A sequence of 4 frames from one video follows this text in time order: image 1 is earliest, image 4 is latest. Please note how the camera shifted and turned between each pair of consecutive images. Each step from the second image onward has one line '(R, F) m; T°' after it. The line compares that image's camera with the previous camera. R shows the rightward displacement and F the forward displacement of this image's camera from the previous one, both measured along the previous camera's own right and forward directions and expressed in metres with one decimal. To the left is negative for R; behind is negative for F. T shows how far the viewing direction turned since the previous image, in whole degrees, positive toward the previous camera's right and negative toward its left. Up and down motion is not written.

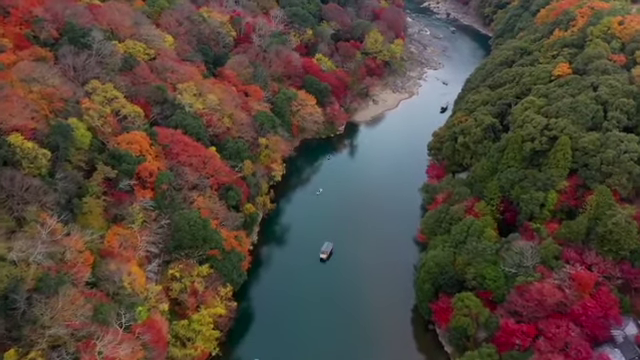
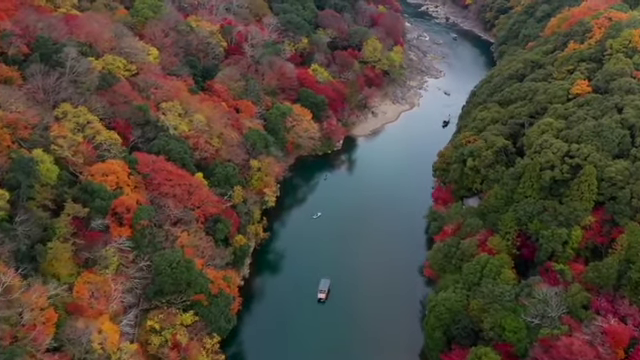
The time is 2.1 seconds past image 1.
(-0.2, +3.3) m; +1°
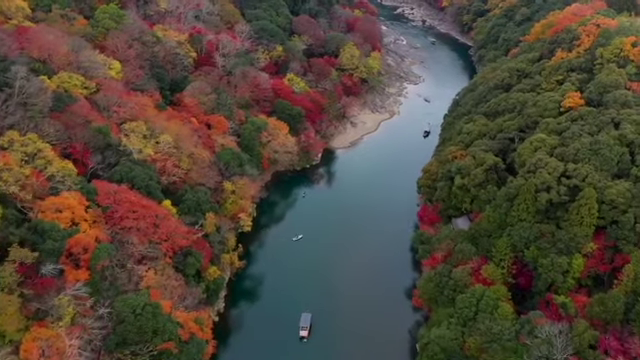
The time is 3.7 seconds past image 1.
(-0.1, +2.6) m; +2°
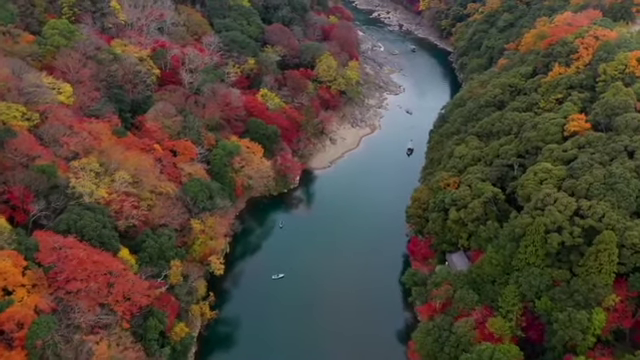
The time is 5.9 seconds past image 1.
(-0.2, +3.8) m; +2°
